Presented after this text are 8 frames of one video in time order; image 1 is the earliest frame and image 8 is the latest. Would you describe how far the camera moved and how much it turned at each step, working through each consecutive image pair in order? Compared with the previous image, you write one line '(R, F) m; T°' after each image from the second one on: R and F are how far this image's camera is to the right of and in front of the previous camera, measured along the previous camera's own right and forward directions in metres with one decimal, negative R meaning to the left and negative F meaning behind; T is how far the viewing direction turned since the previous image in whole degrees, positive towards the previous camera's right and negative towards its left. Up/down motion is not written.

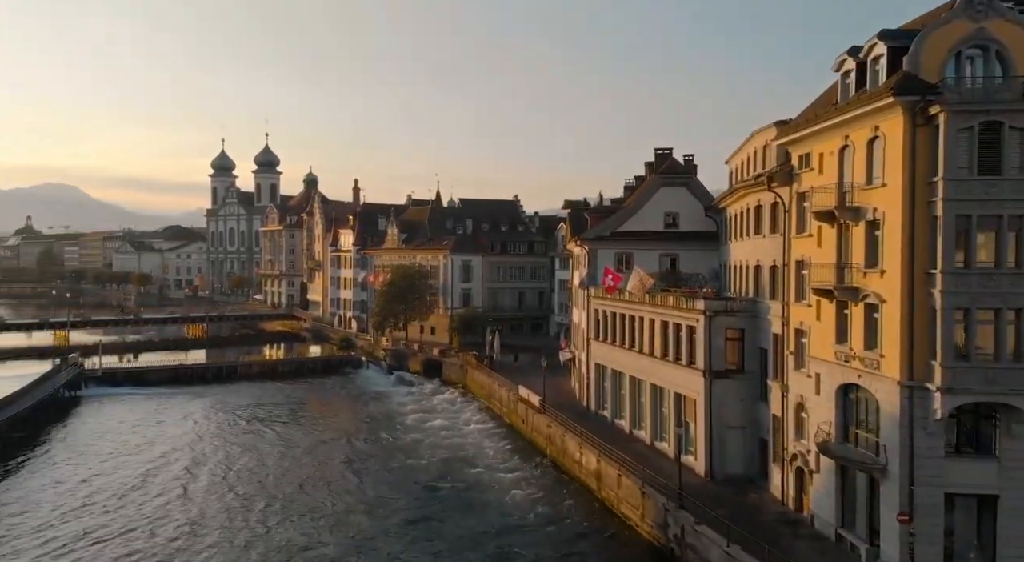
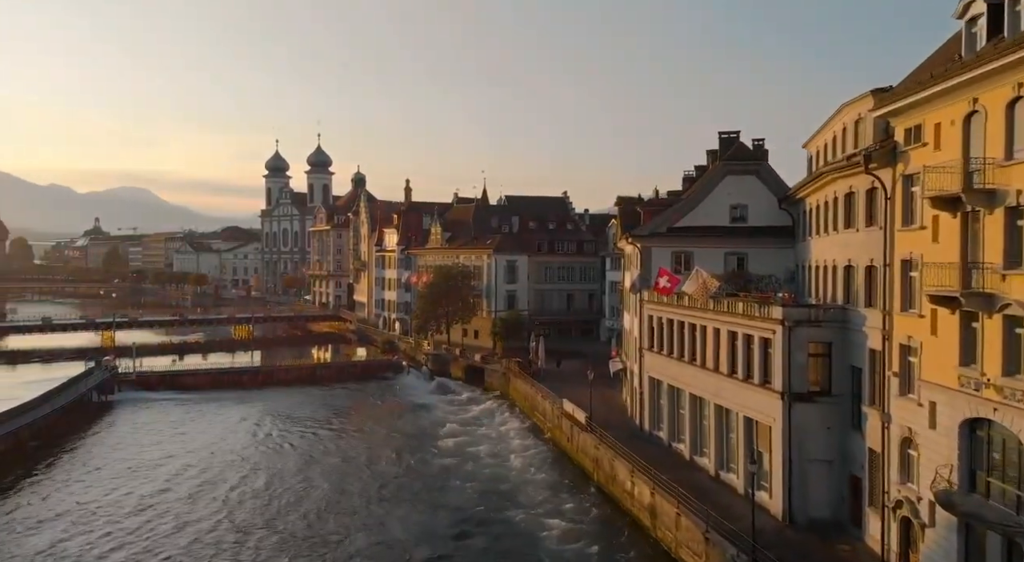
(+0.5, +4.7) m; -4°
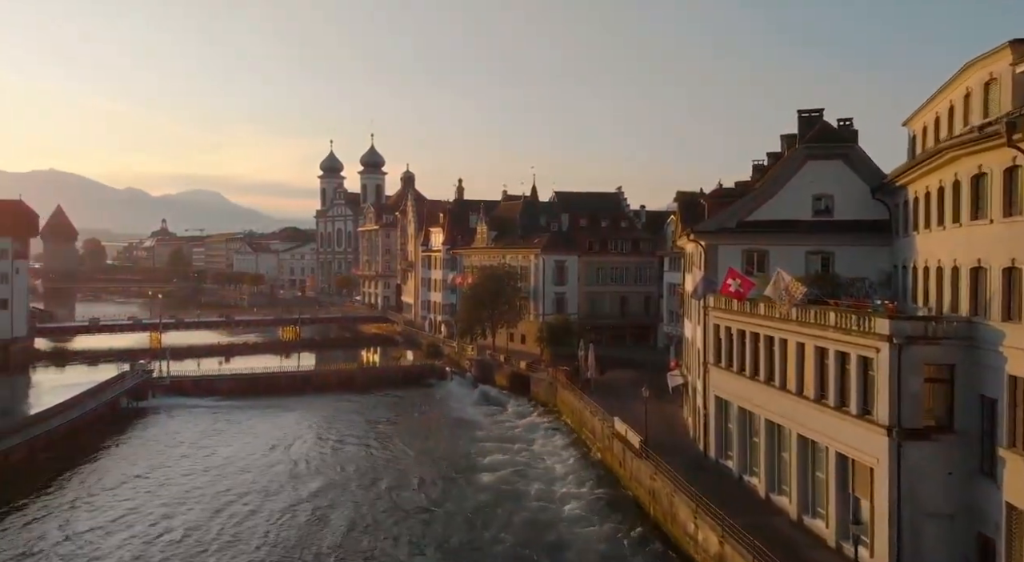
(+0.5, +4.6) m; -4°
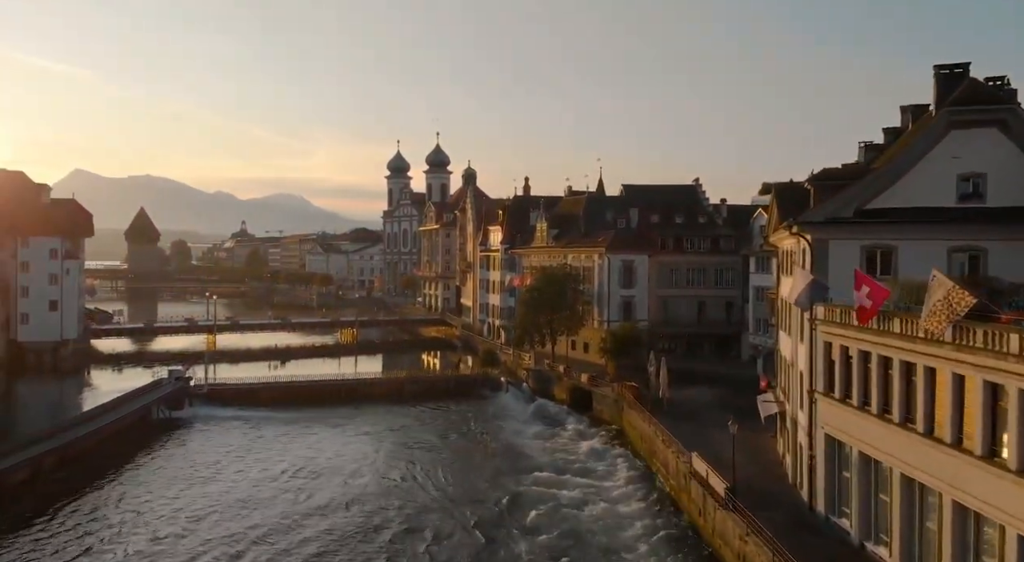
(+0.6, +6.1) m; -5°
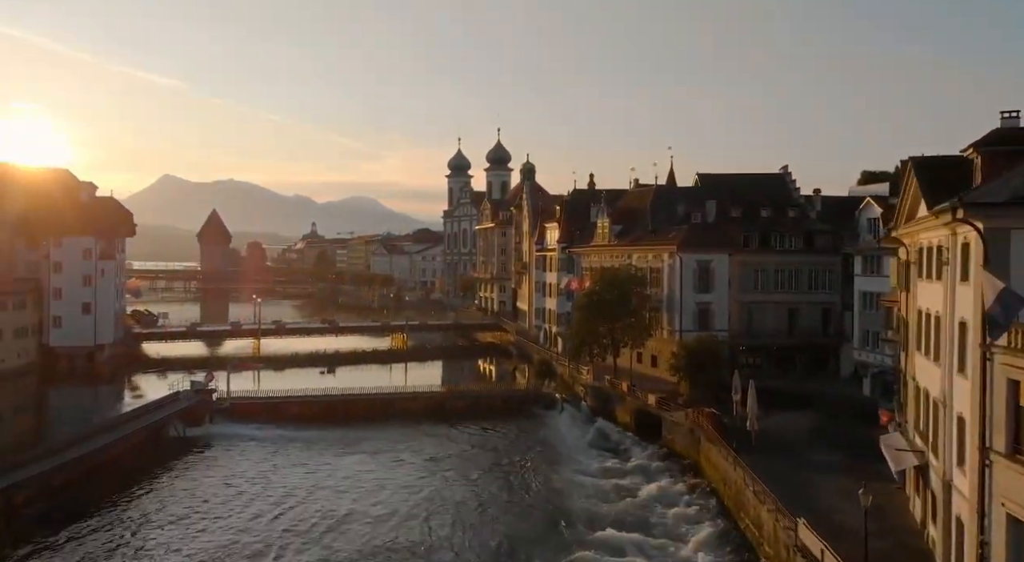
(+0.6, +7.3) m; -5°
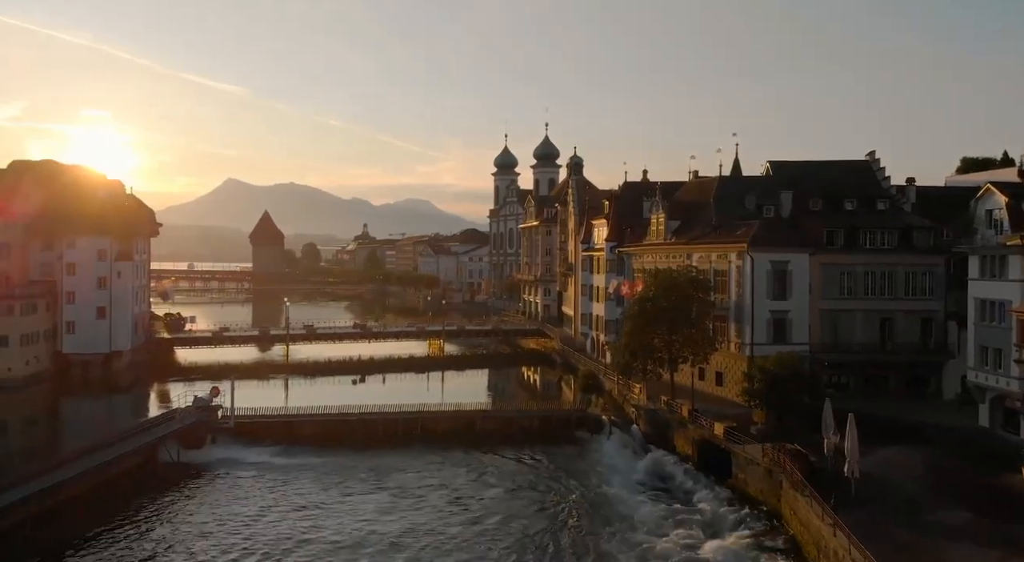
(+0.5, +6.9) m; -3°
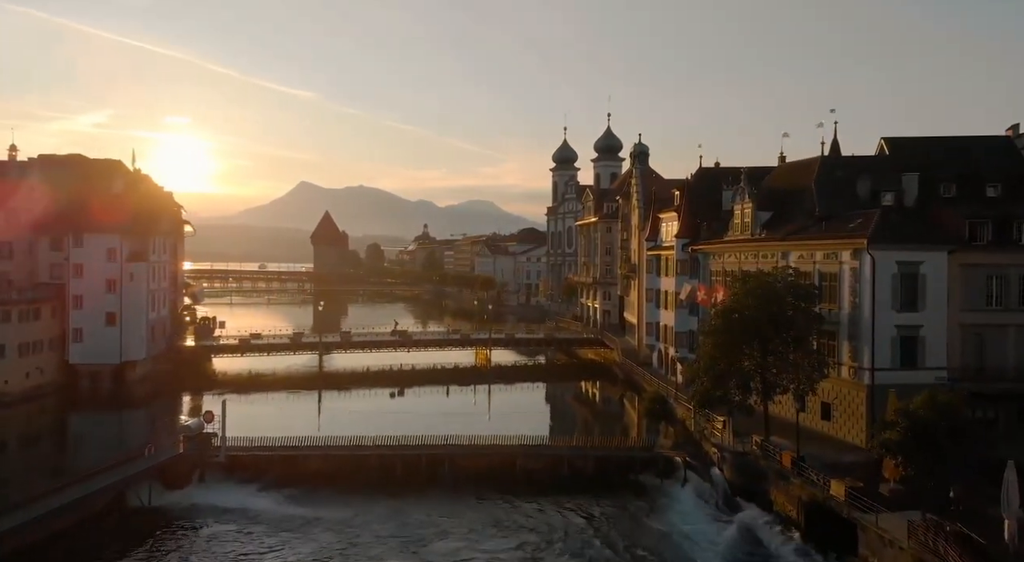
(+0.5, +9.1) m; -4°
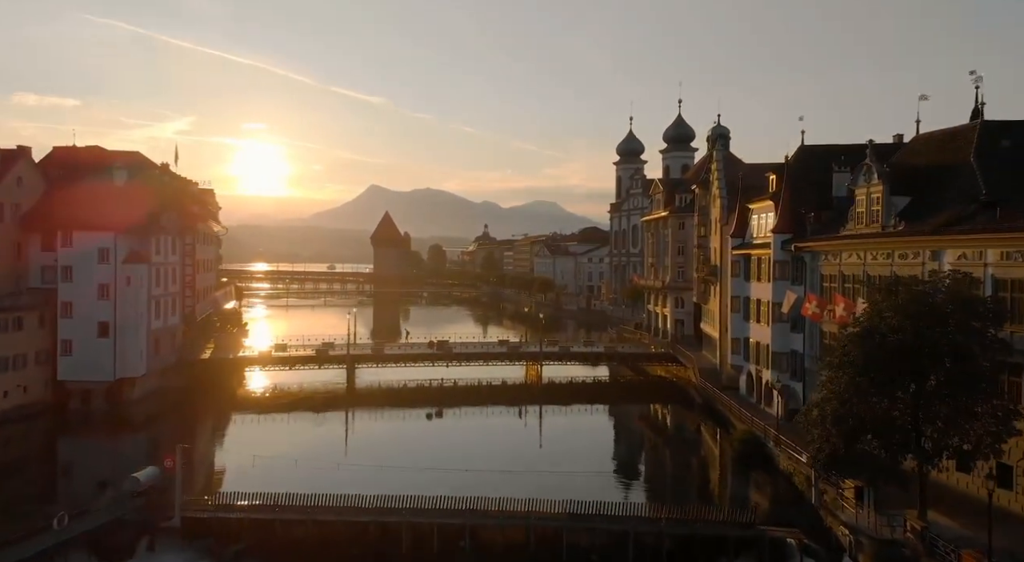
(+0.6, +10.3) m; -4°
